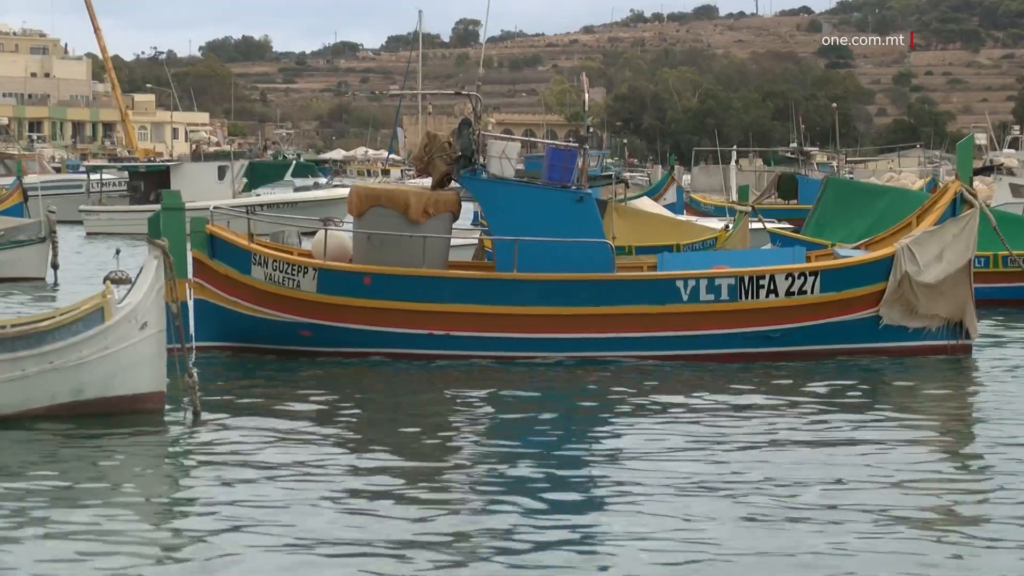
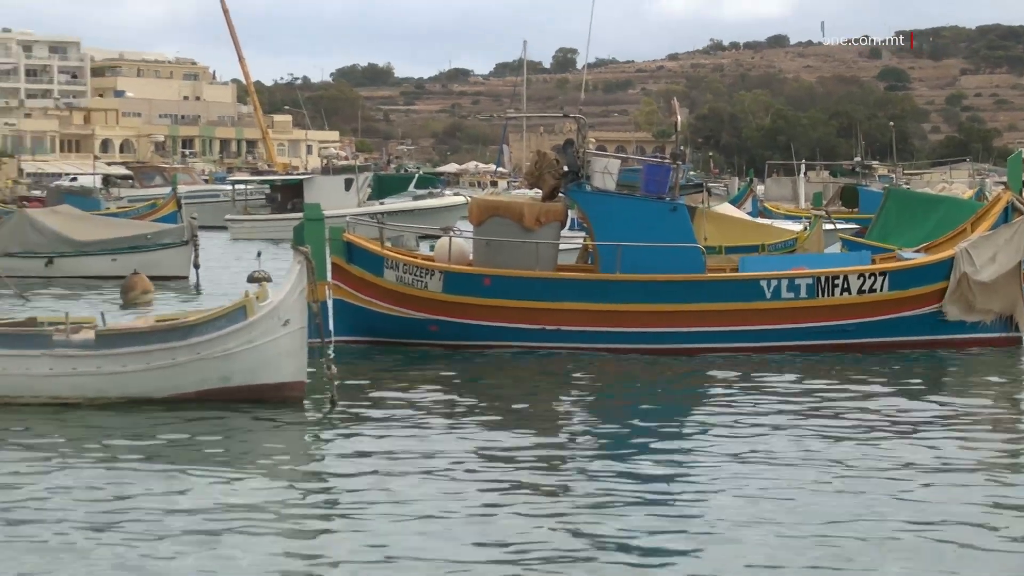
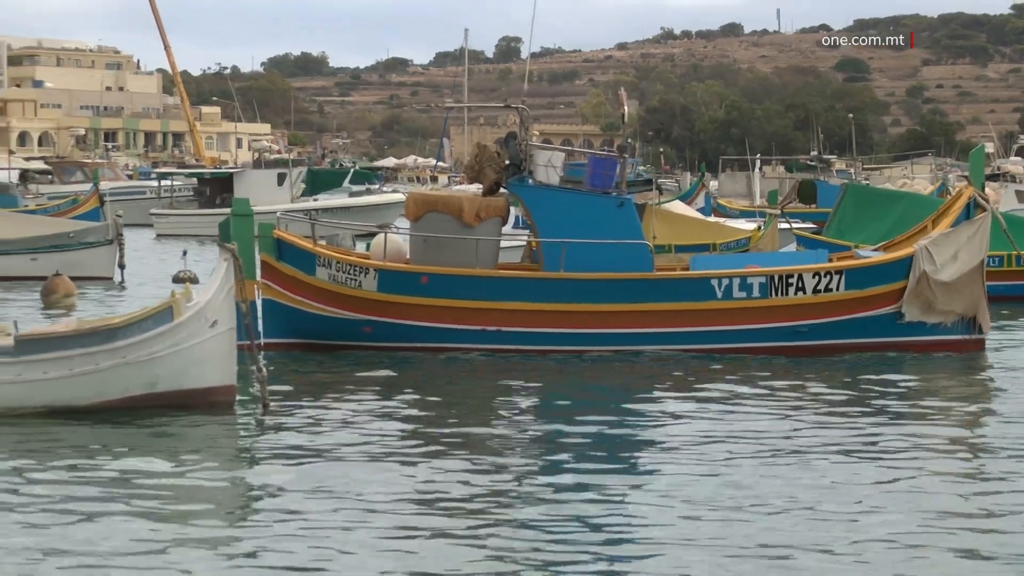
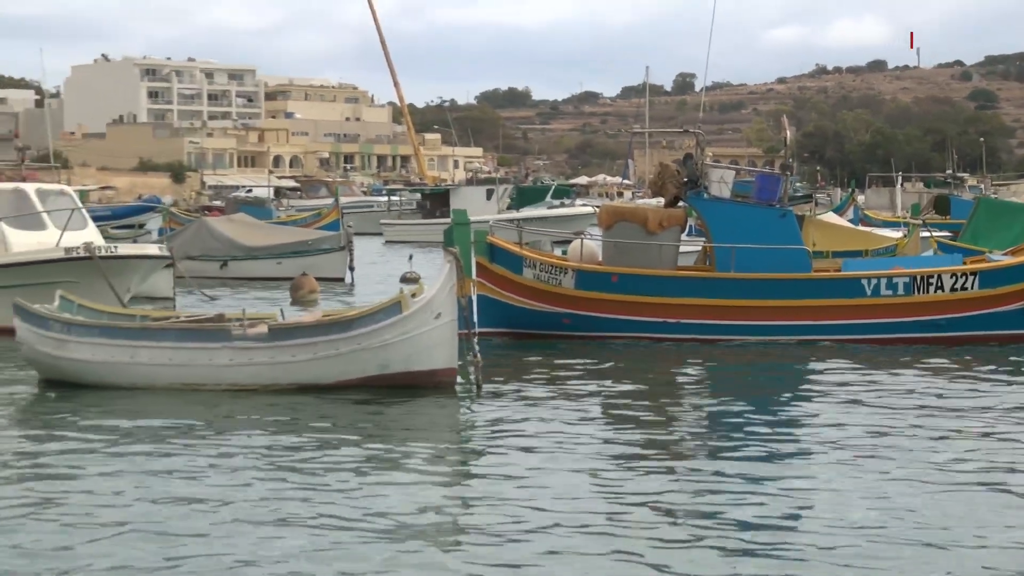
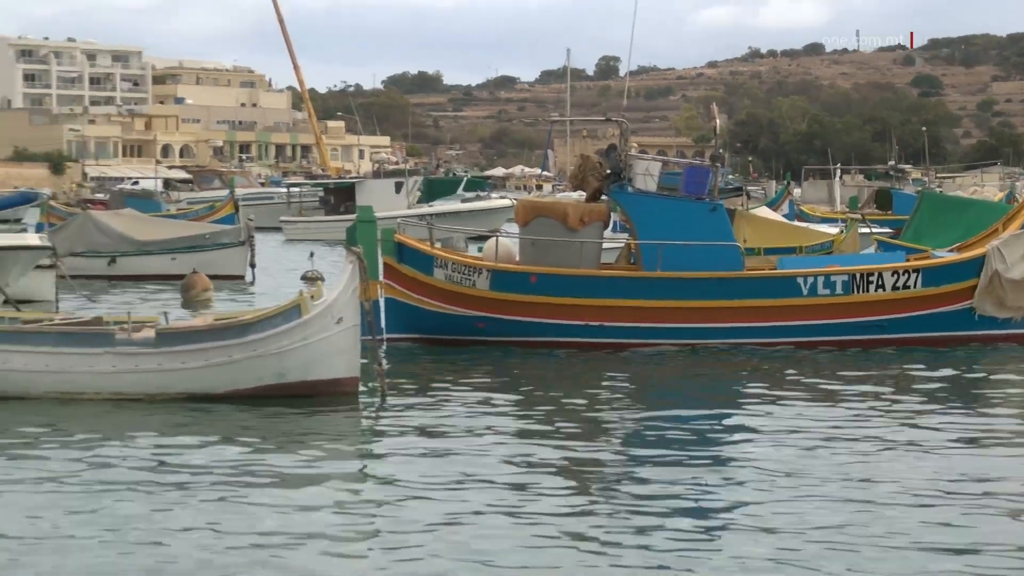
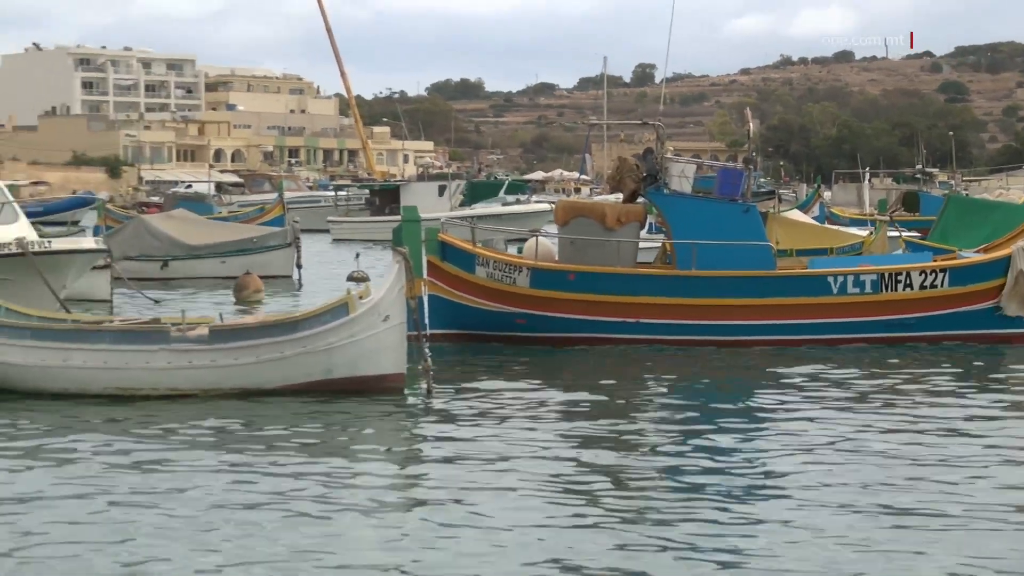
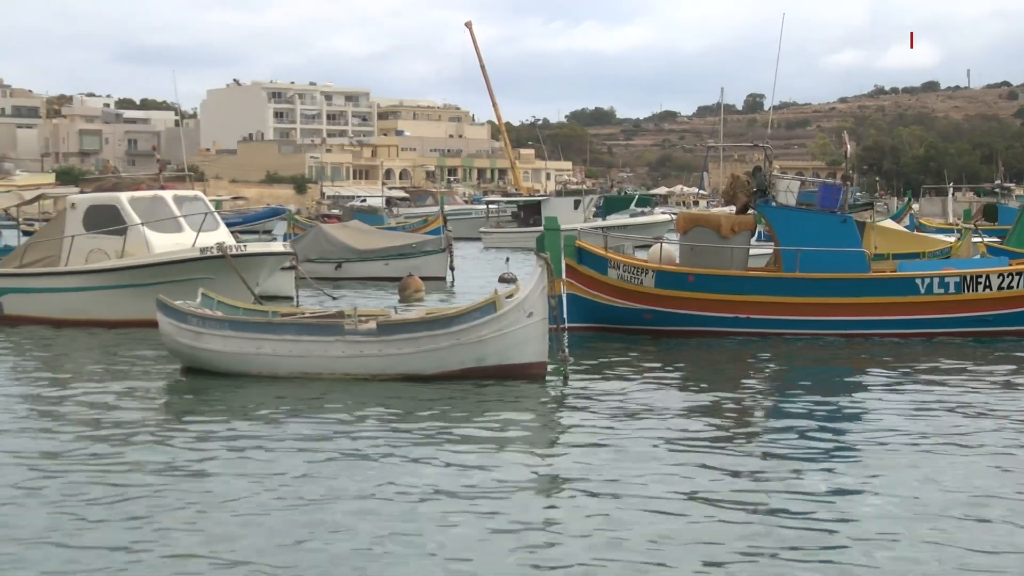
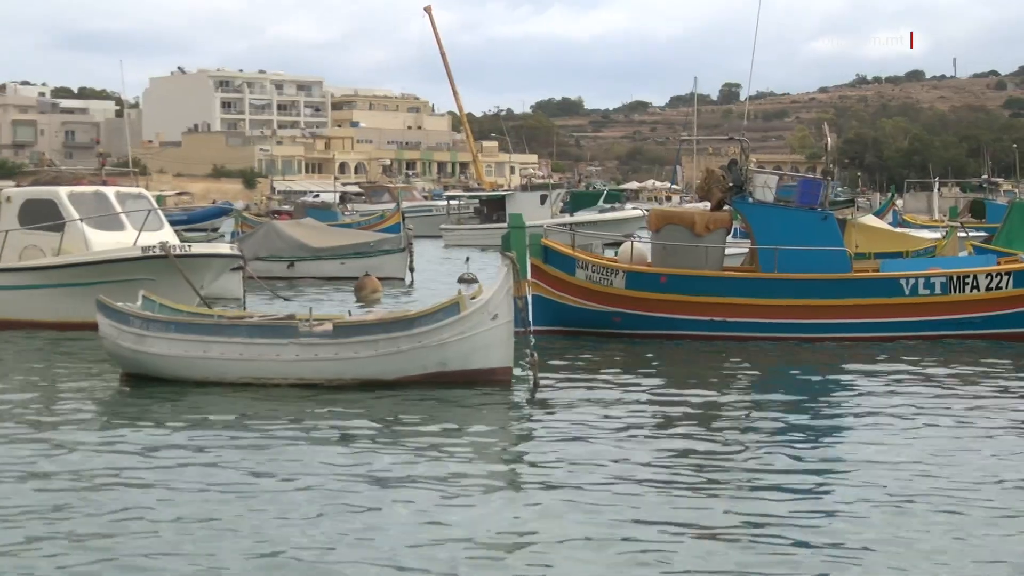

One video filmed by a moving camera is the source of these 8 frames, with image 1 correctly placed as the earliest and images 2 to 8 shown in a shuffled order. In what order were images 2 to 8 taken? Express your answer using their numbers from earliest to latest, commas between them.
3, 2, 5, 6, 4, 8, 7
